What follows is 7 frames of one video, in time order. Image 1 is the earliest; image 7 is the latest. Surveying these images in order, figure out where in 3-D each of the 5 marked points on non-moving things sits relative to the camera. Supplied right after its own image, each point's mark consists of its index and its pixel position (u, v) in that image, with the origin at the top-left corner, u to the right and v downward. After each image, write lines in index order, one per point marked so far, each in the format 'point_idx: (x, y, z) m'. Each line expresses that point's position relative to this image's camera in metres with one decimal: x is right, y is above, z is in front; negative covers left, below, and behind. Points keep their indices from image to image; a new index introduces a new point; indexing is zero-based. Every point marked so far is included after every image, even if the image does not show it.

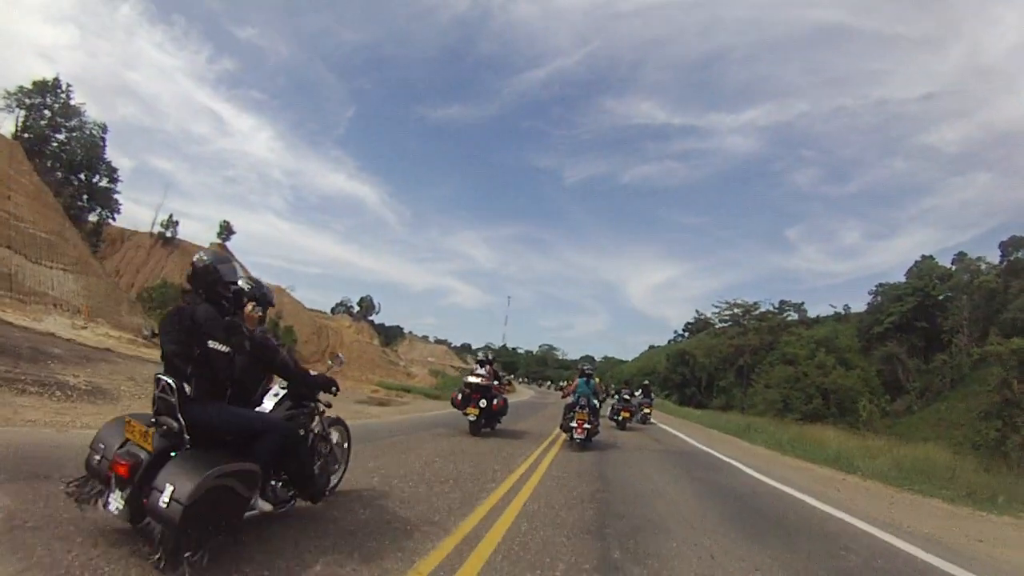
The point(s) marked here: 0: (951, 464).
0: (+10.8, -4.2, +19.0) m
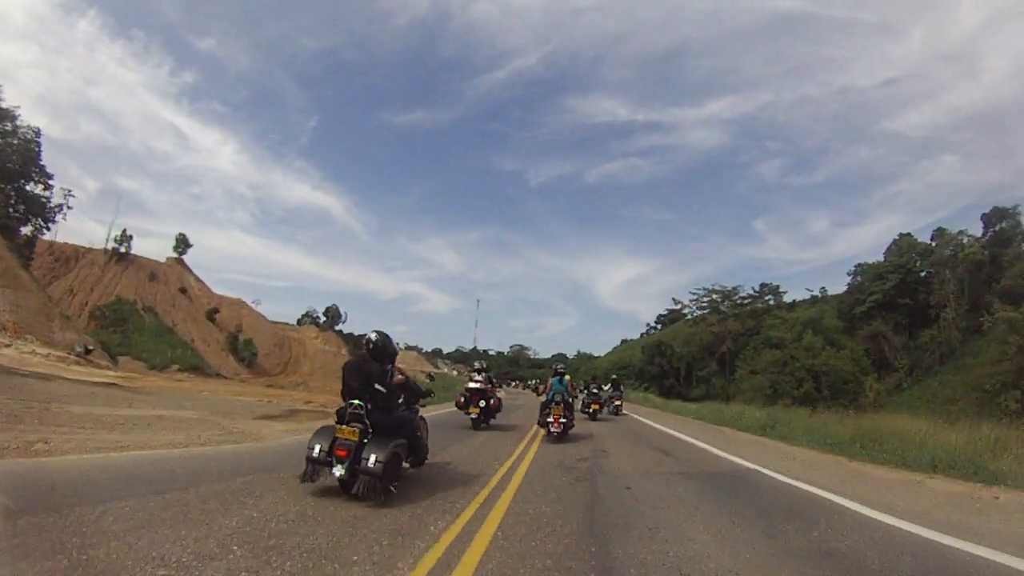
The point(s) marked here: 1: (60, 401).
0: (+10.2, -3.4, +17.2) m
1: (-10.6, -2.7, +18.2) m
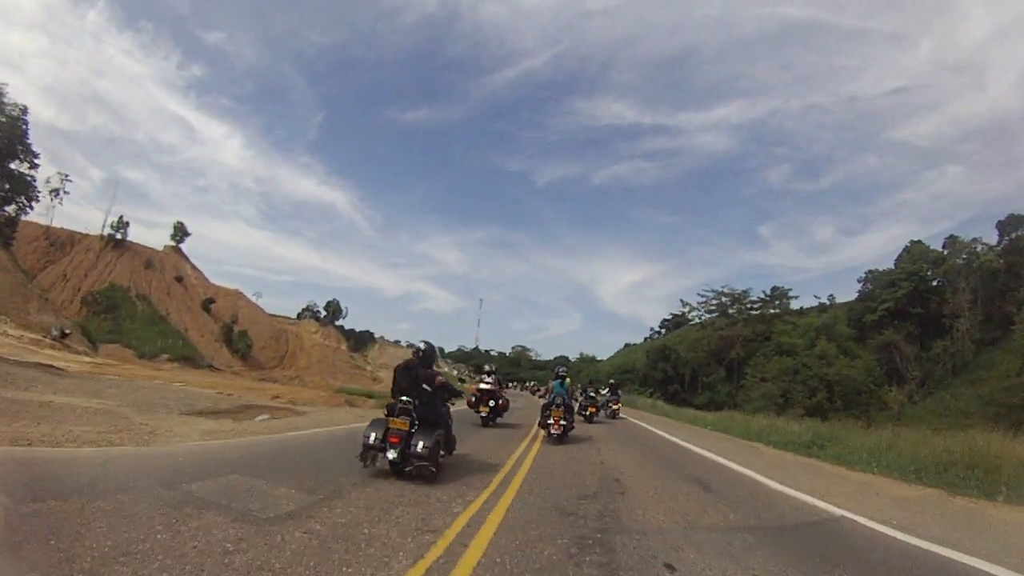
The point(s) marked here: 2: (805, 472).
0: (+10.1, -3.5, +15.8) m
1: (-10.7, -2.2, +17.0) m
2: (+5.3, -3.4, +14.2) m
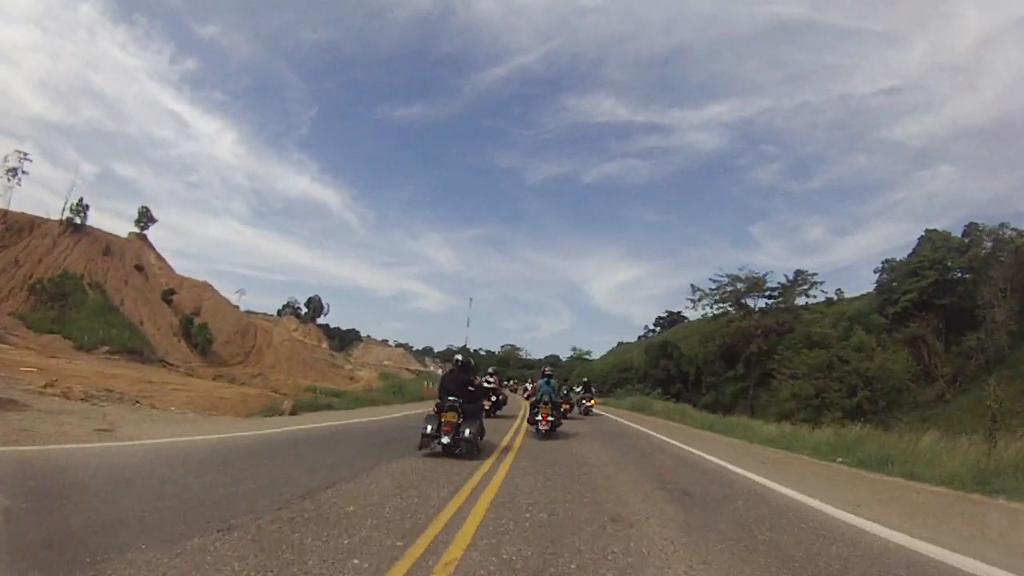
0: (+9.7, -2.9, +11.5) m
1: (-11.0, -1.5, +12.4) m
2: (+5.0, -2.7, +9.7) m
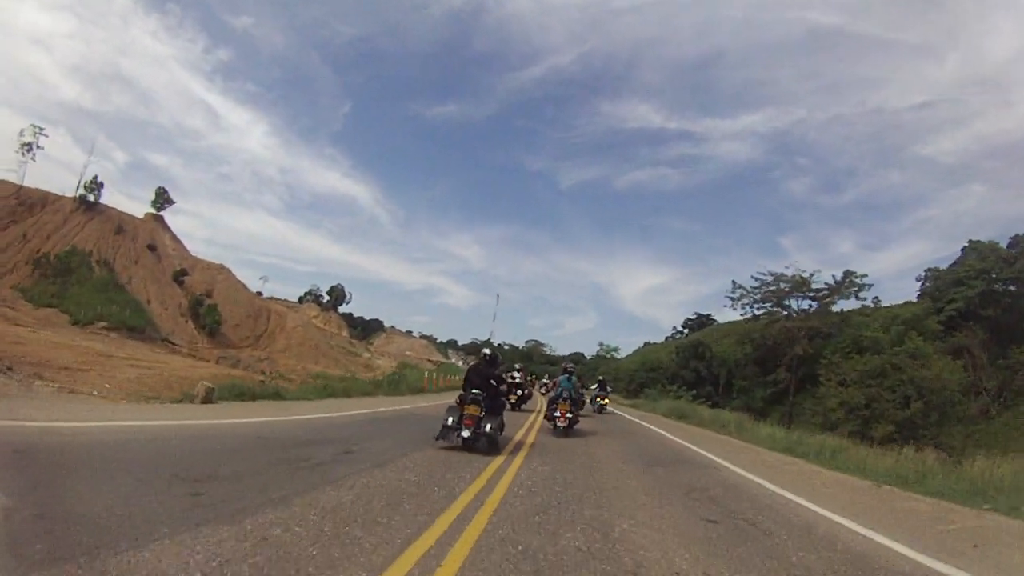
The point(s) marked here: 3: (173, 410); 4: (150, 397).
0: (+9.8, -2.8, +9.0) m
1: (-10.9, -0.7, +10.6) m
2: (+5.0, -2.5, +7.5) m
3: (-6.9, -2.5, +16.2) m
4: (-8.6, -2.6, +18.8) m
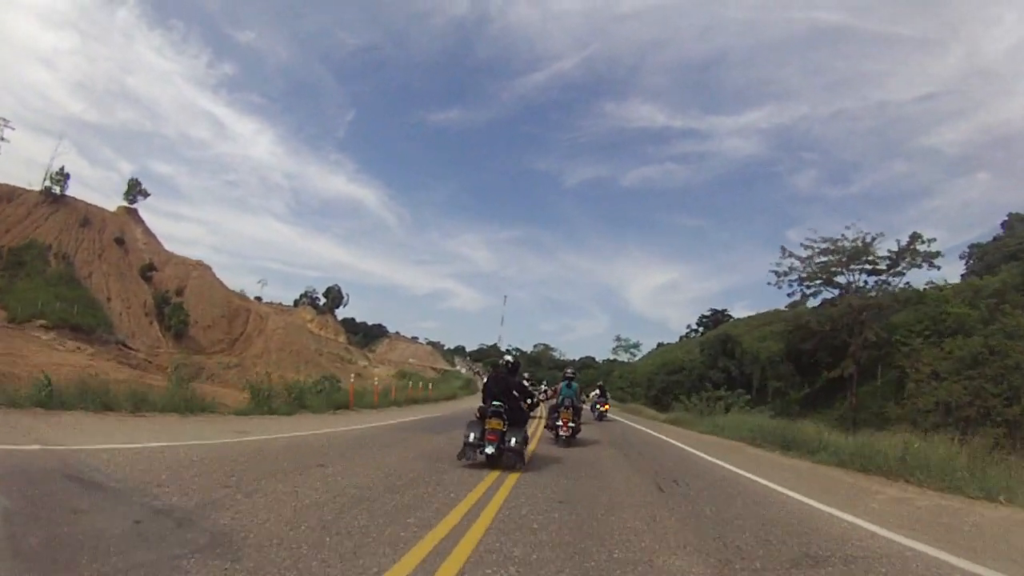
0: (+9.5, -2.0, +4.1) m
1: (-11.1, -0.4, +5.9) m
2: (+4.7, -1.8, +2.6) m
3: (-7.0, -2.1, +11.5) m
4: (-8.7, -2.2, +14.1) m
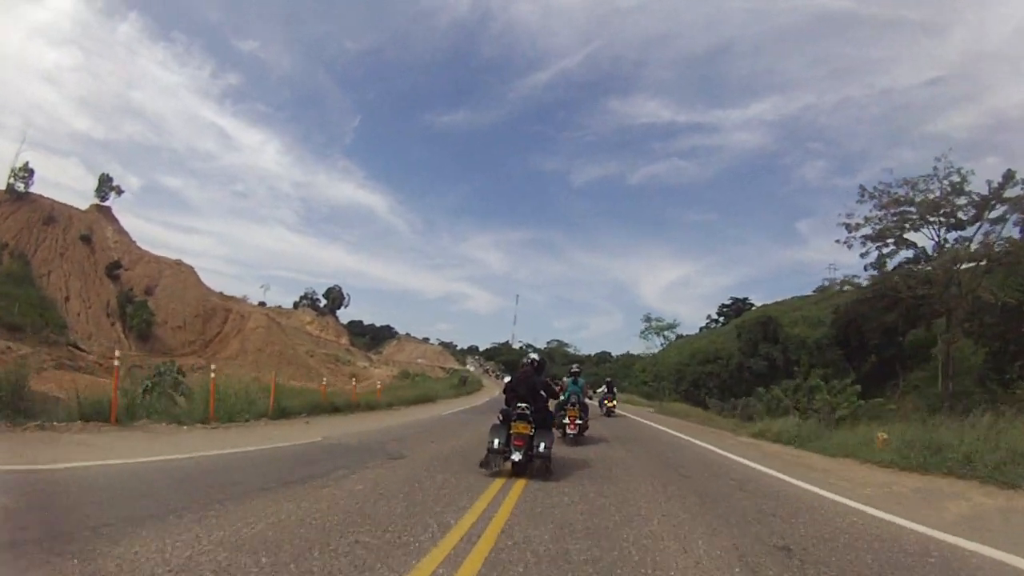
0: (+9.2, -1.1, -0.5) m
1: (-11.4, 0.0, +1.6) m
2: (+4.4, -1.0, -2.0) m
3: (-7.2, -1.6, +7.1) m
4: (-8.8, -1.8, +9.7) m
